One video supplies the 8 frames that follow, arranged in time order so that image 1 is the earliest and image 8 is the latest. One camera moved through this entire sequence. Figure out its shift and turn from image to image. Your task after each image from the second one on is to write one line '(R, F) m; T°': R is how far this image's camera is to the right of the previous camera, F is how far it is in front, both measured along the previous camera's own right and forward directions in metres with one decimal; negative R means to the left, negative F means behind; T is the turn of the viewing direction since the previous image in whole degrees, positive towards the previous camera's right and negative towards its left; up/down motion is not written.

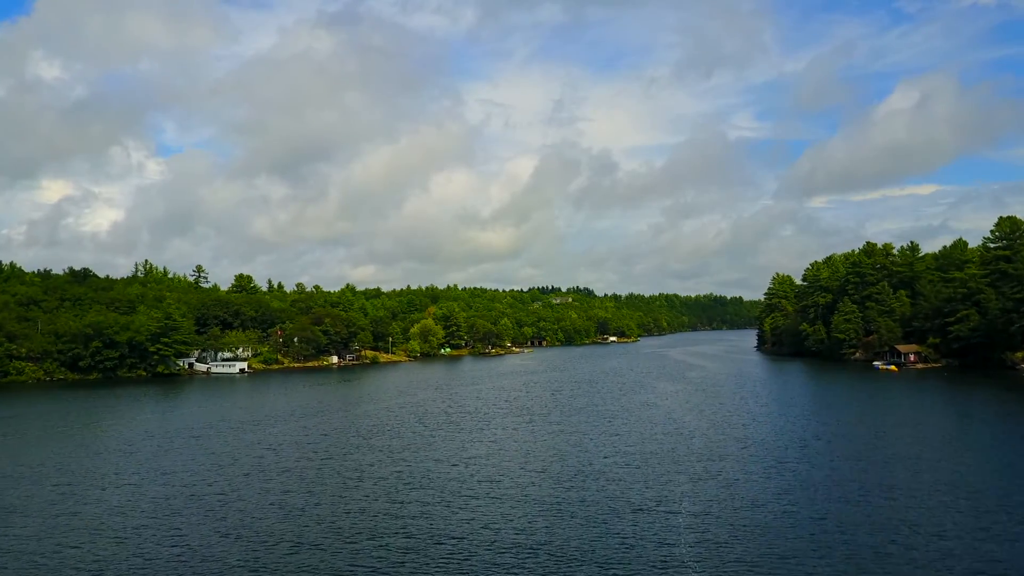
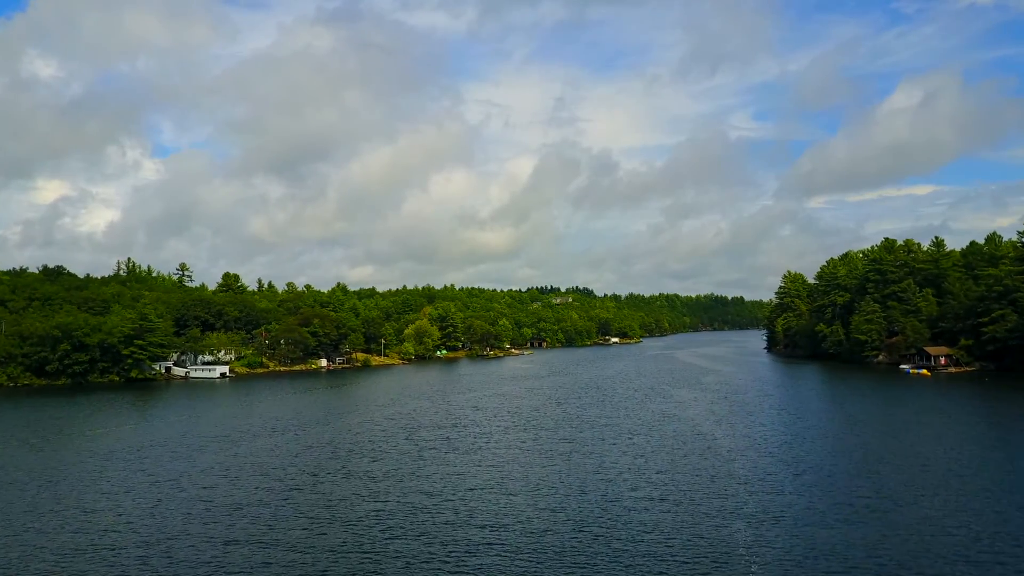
(-0.3, +6.9) m; 0°
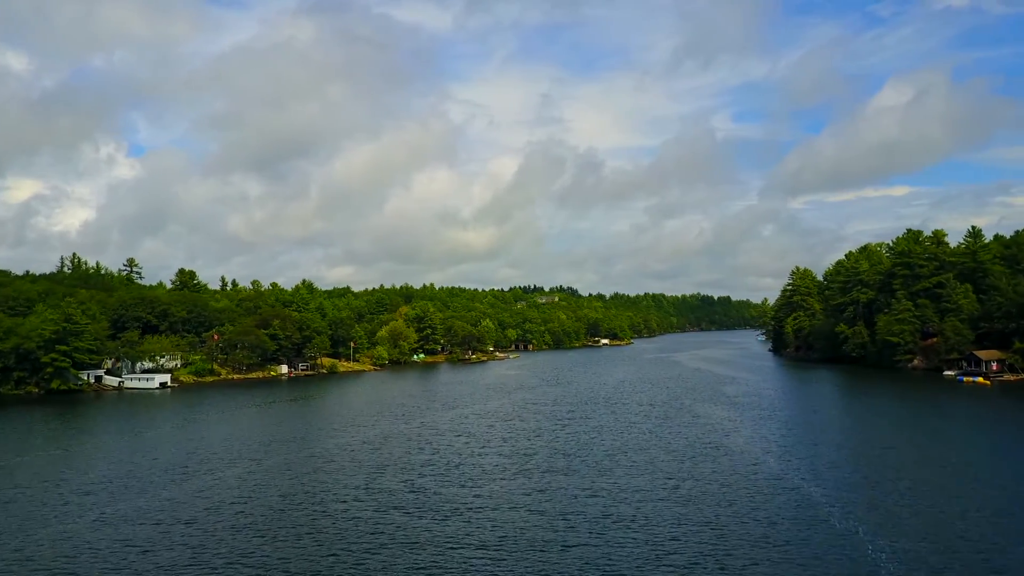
(-0.6, +12.8) m; +1°
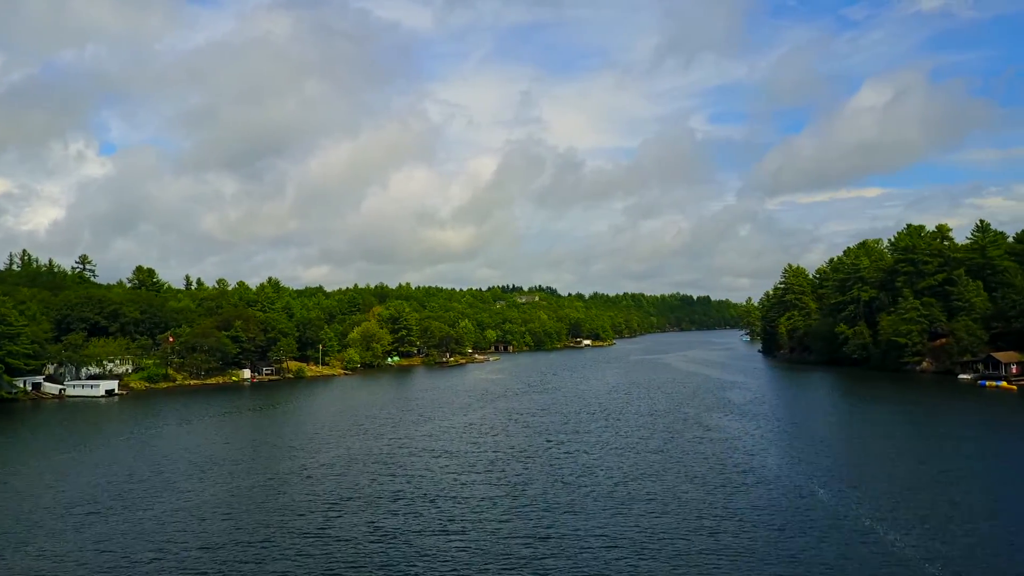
(-0.5, +6.8) m; +2°
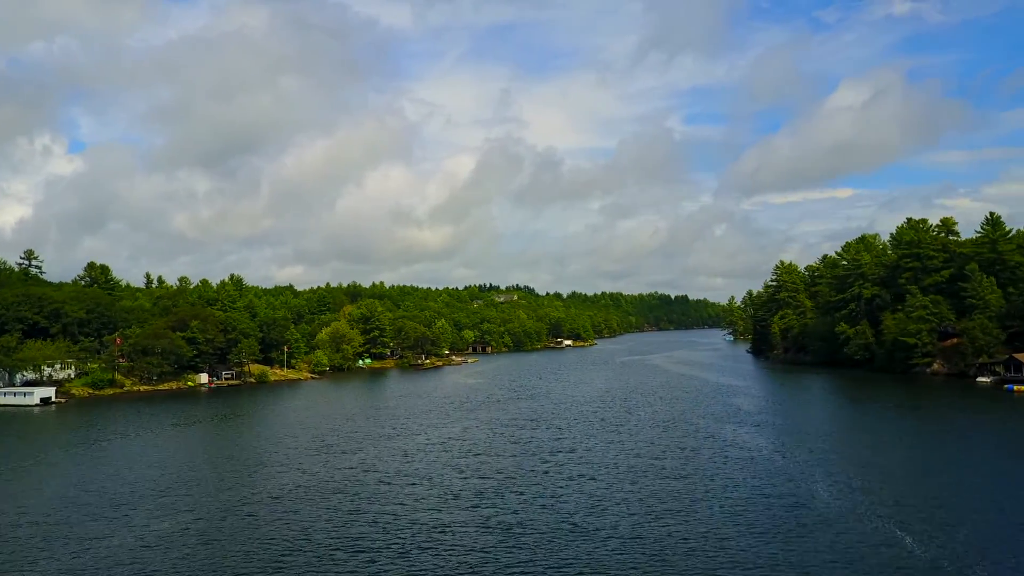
(-0.5, +6.8) m; +2°
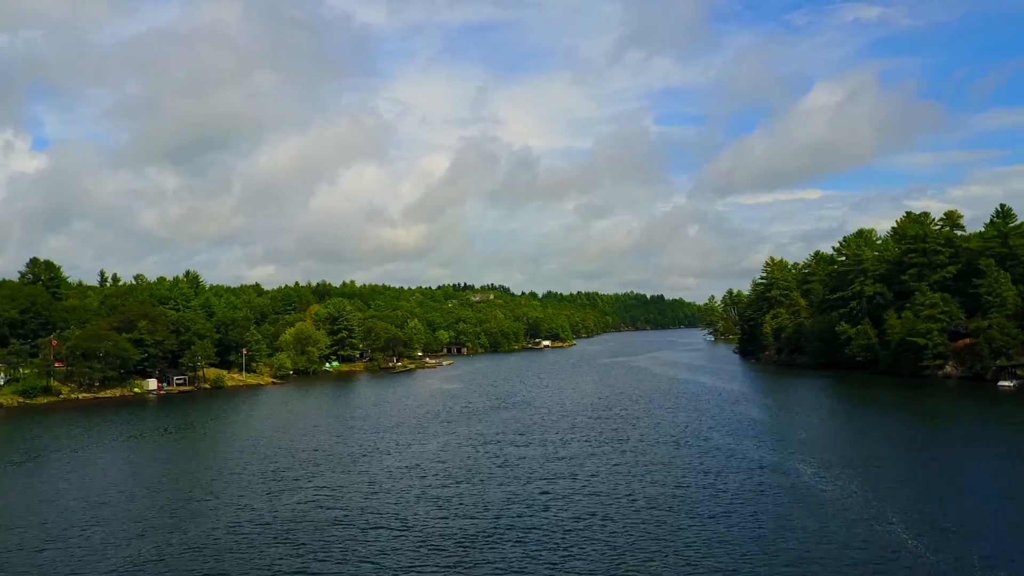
(-0.6, +6.8) m; +2°
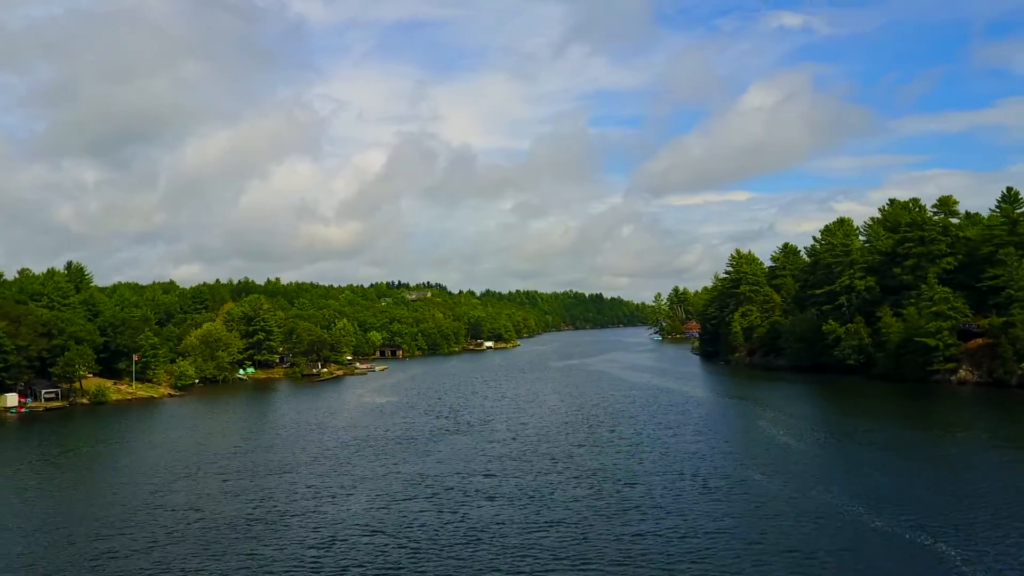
(-1.1, +12.4) m; +5°
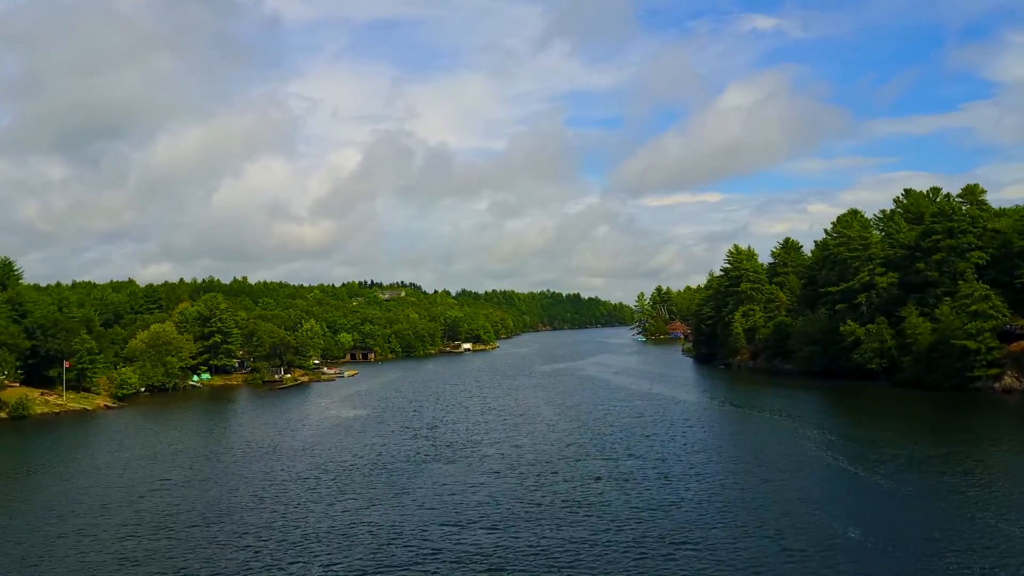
(-0.9, +8.2) m; +2°
